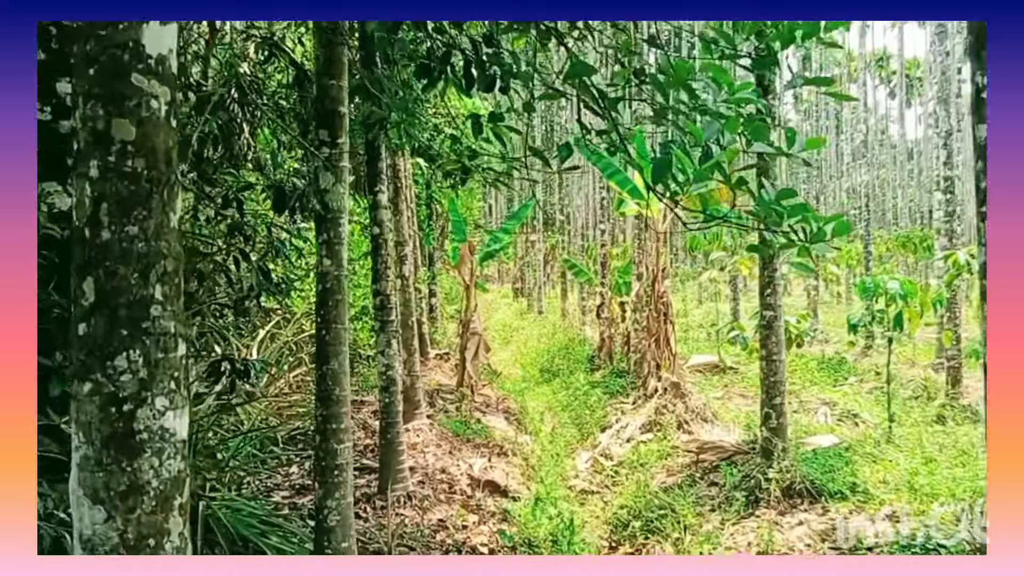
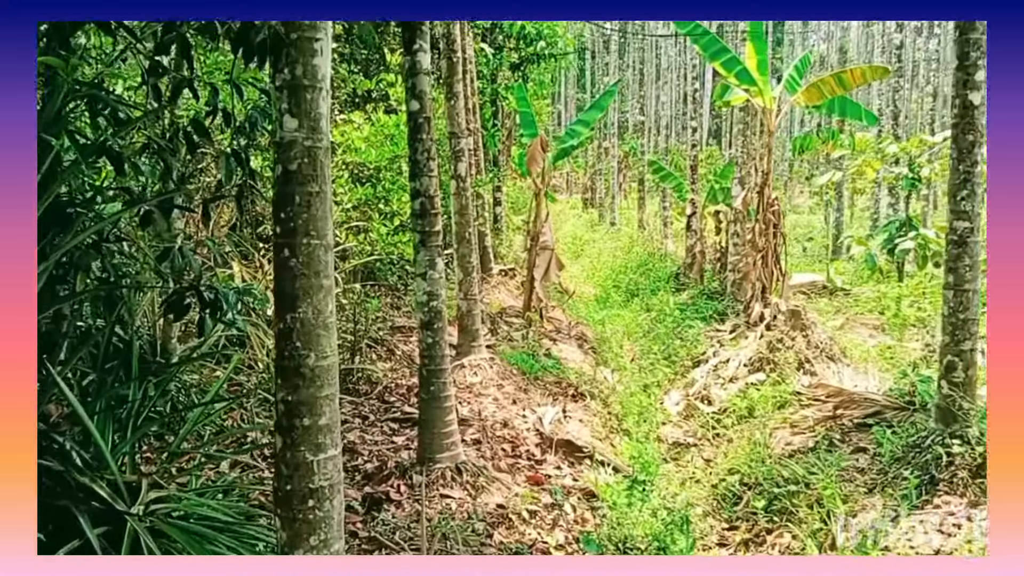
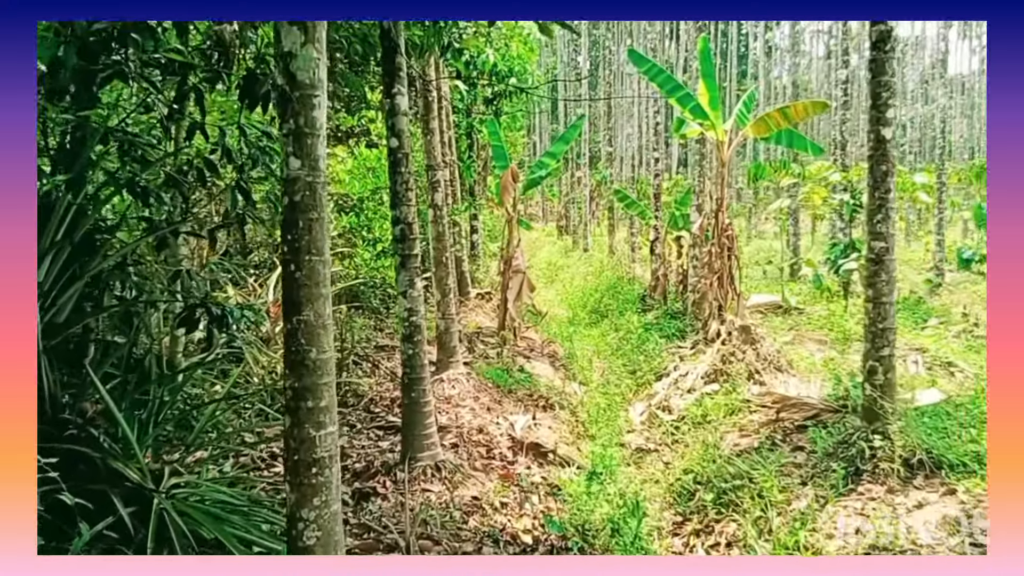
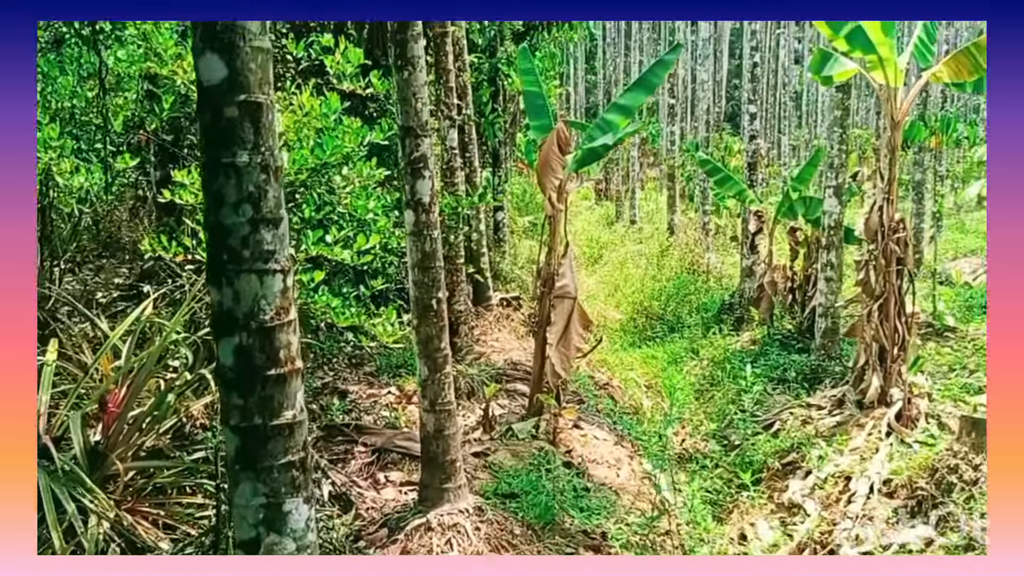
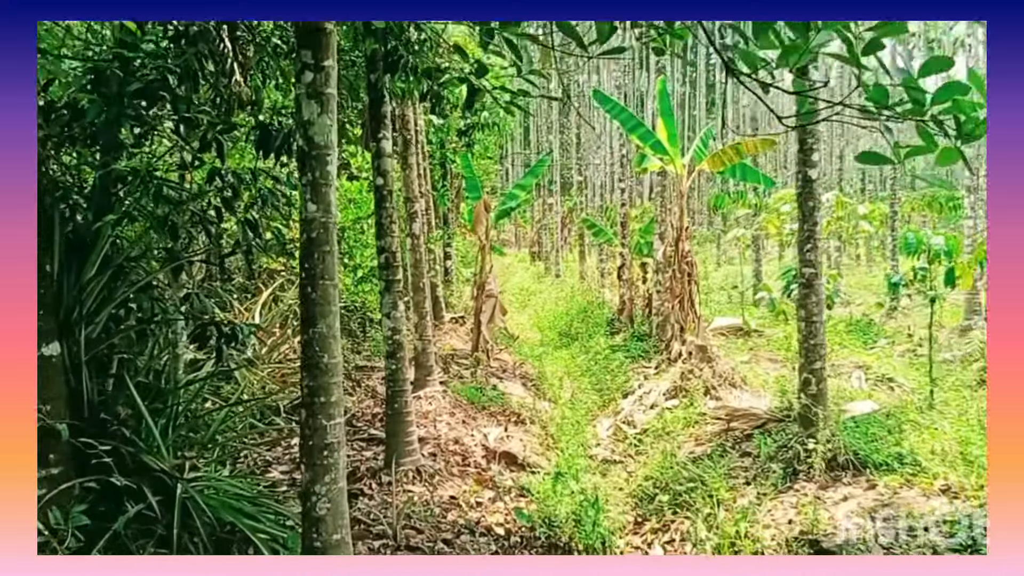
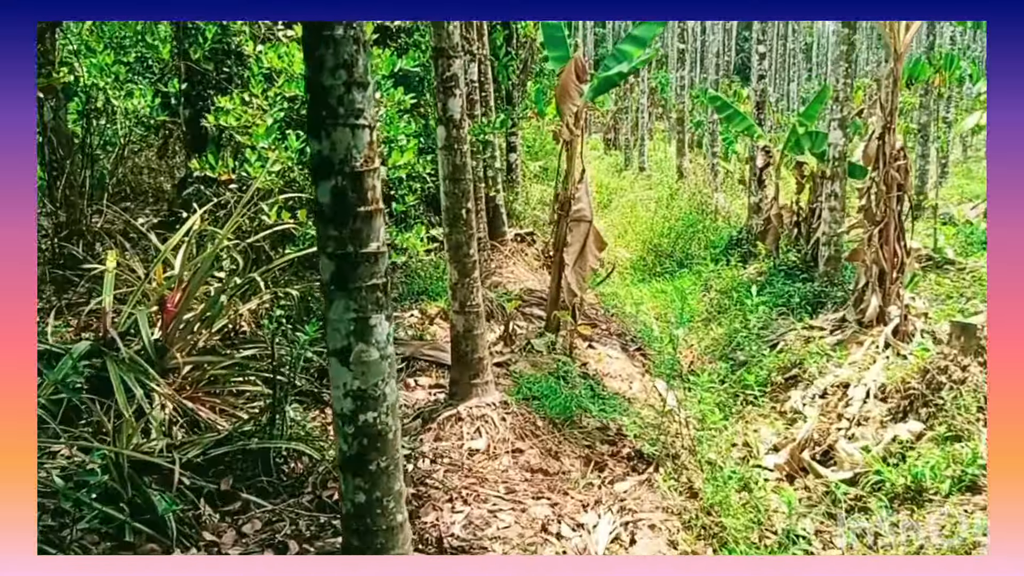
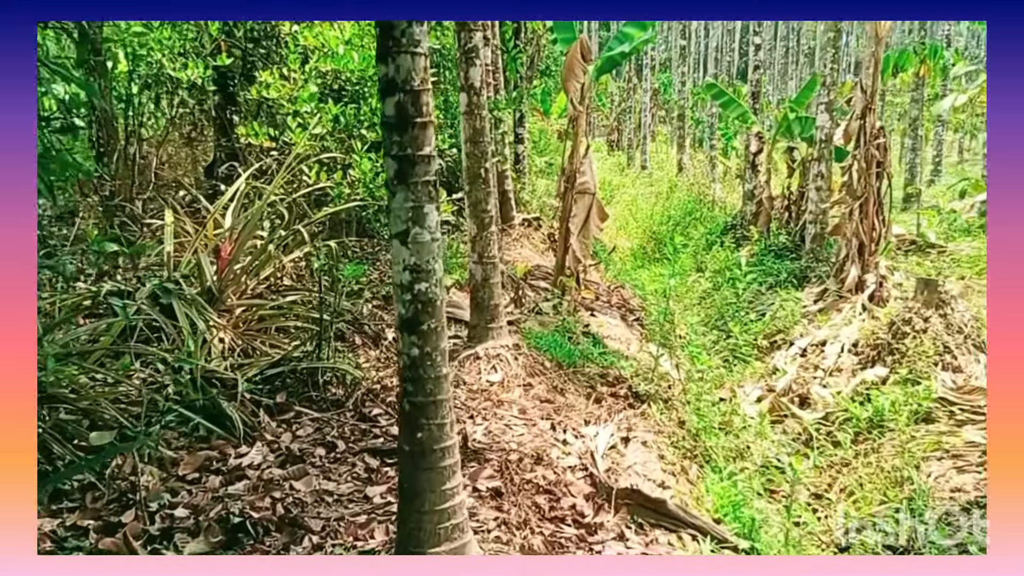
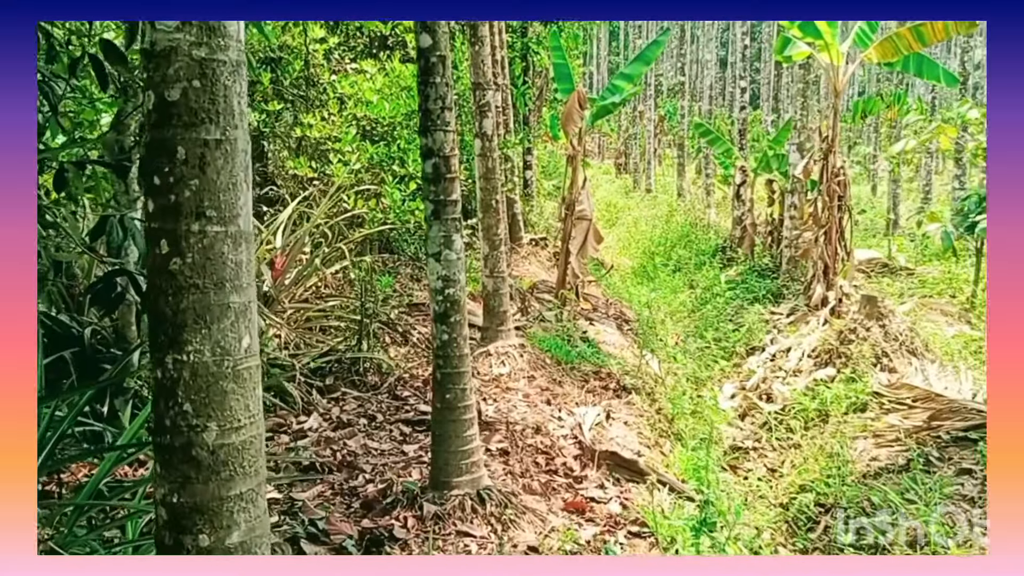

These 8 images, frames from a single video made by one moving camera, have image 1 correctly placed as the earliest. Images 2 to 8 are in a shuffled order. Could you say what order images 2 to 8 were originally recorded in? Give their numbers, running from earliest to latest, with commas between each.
5, 3, 2, 8, 7, 6, 4
